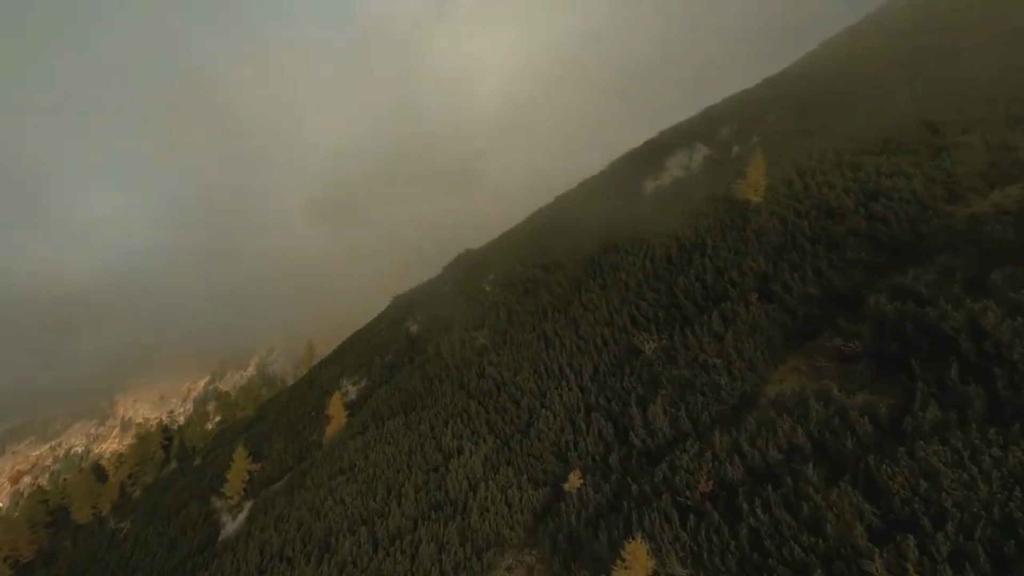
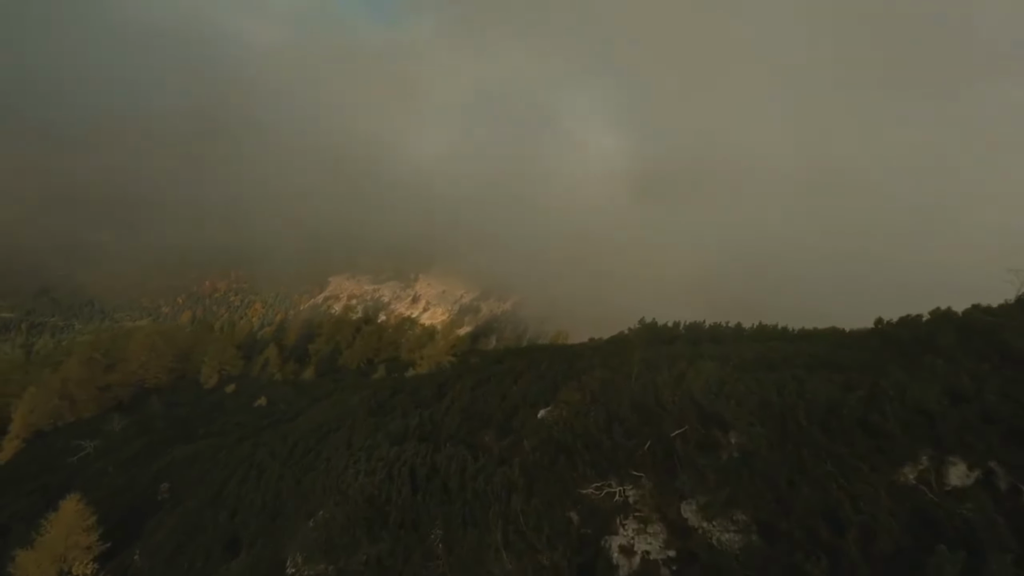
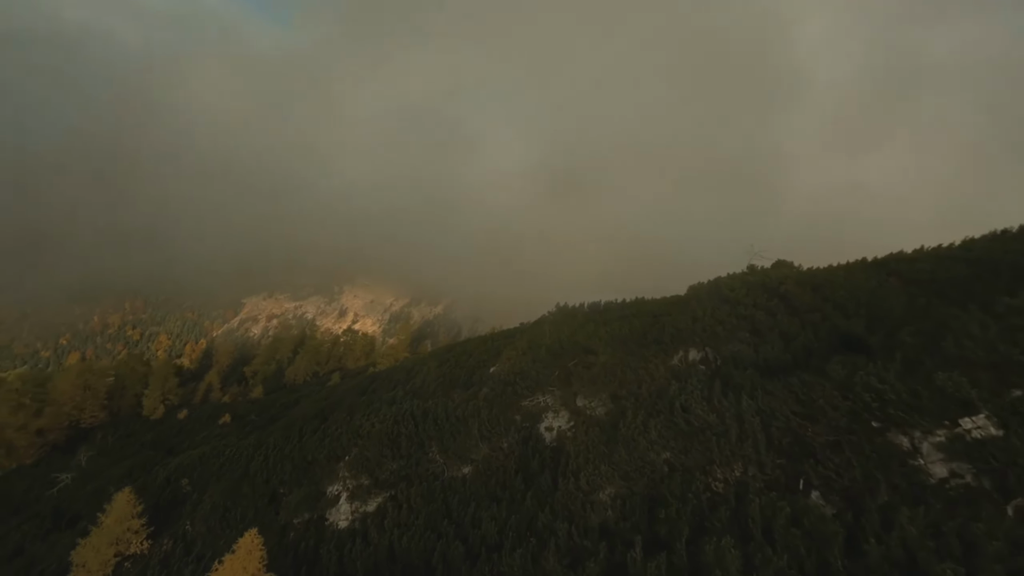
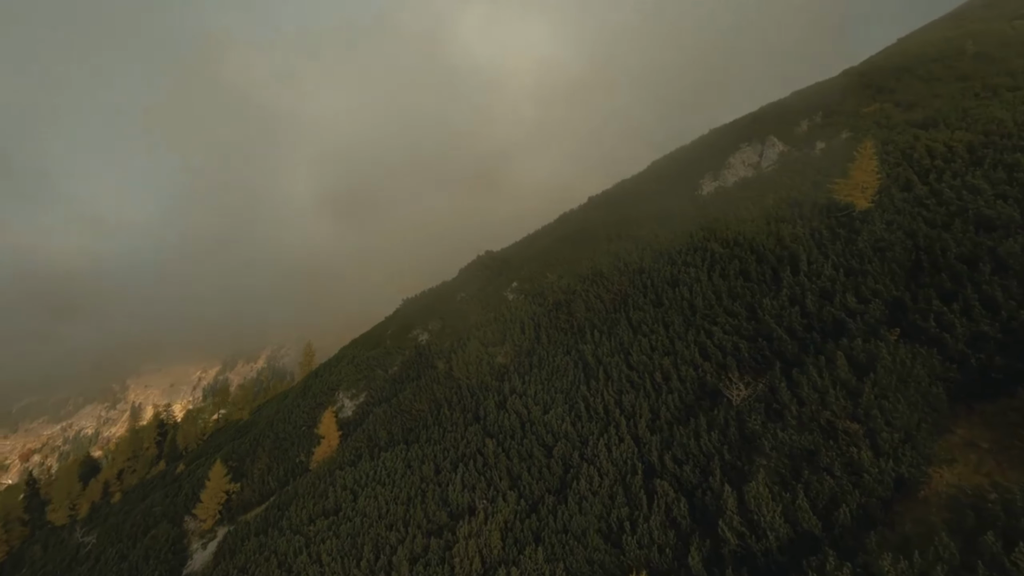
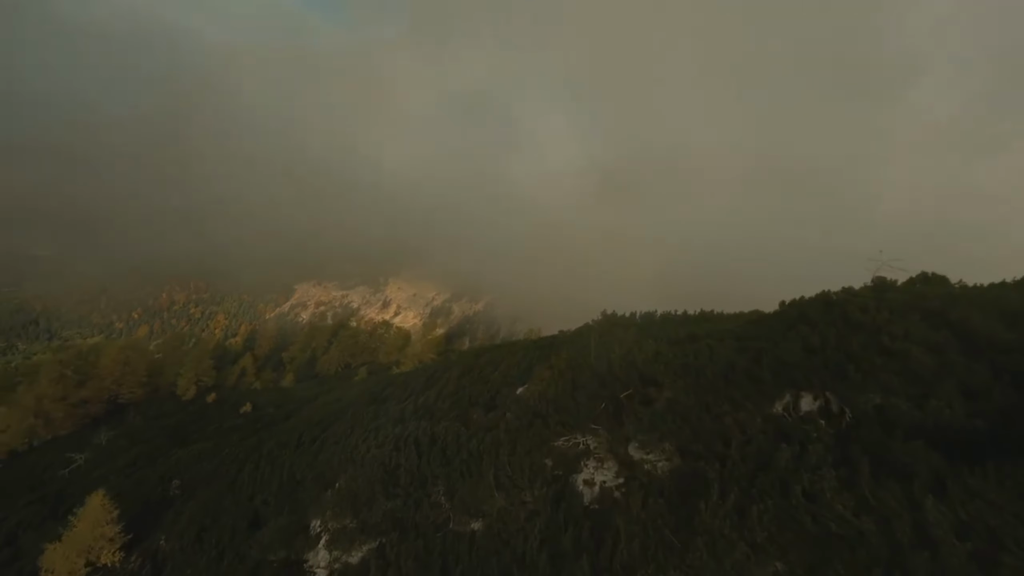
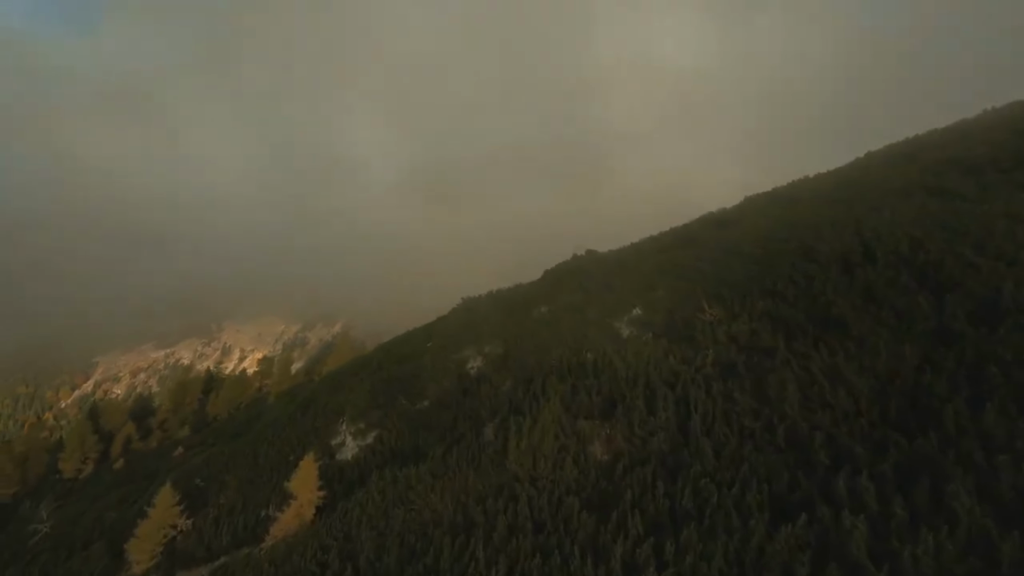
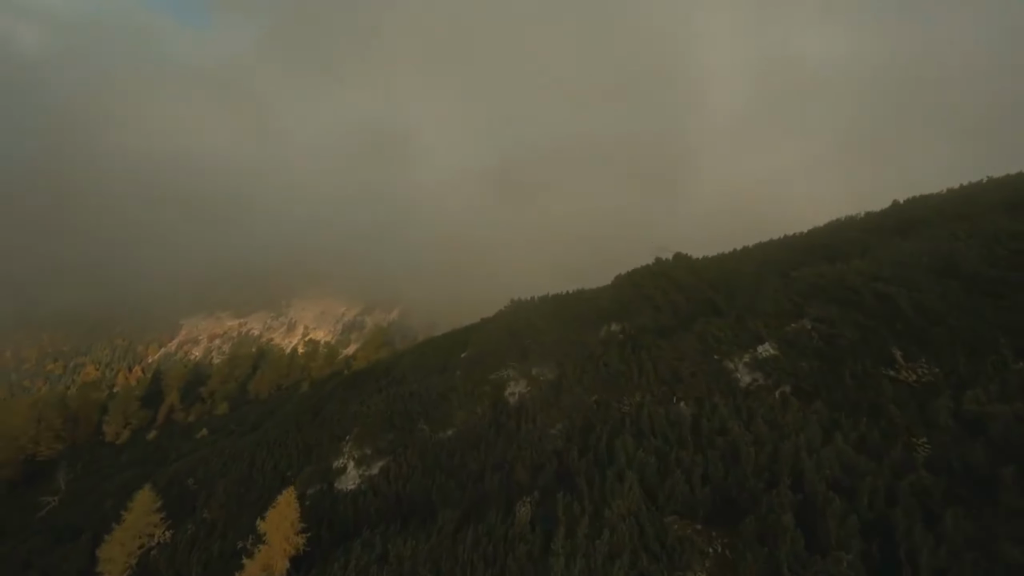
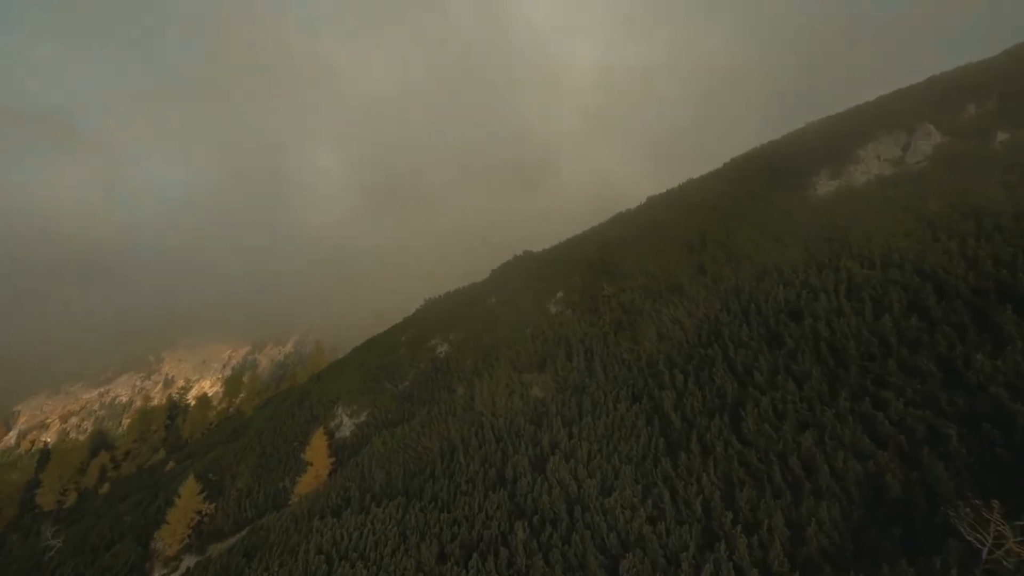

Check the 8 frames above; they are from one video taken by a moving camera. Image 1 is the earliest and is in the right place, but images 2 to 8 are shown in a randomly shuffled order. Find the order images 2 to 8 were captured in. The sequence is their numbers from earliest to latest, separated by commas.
4, 8, 6, 7, 3, 5, 2
